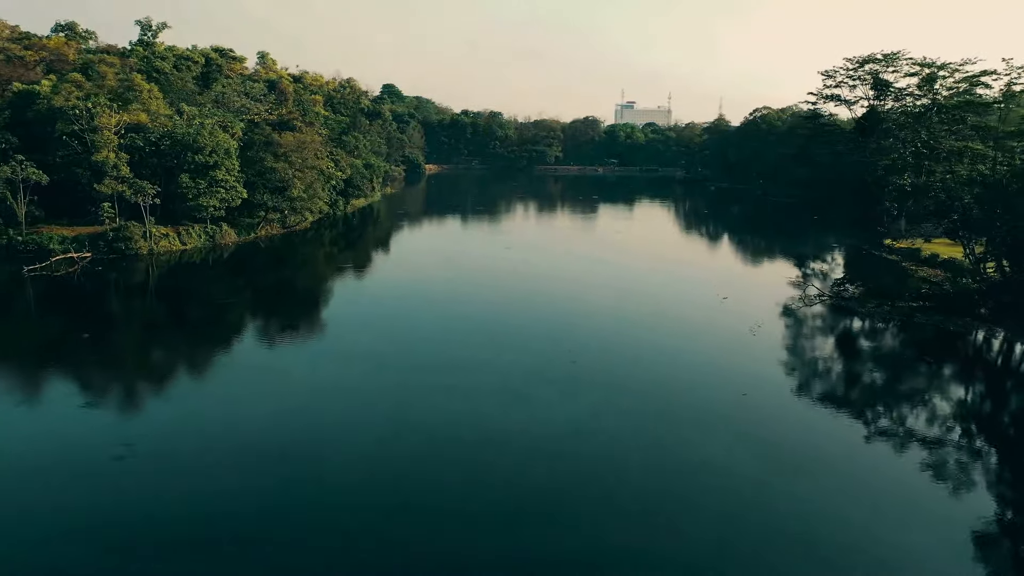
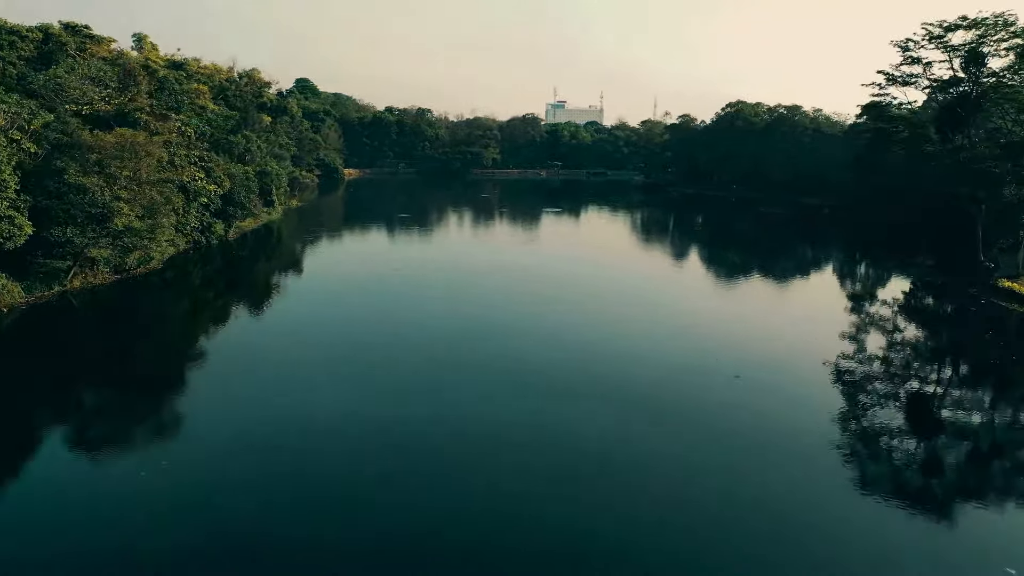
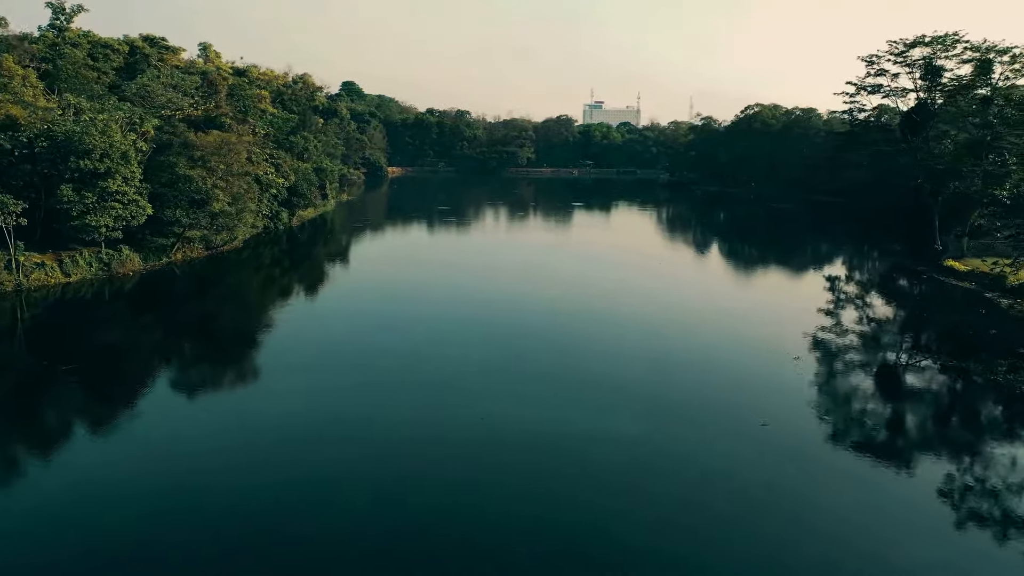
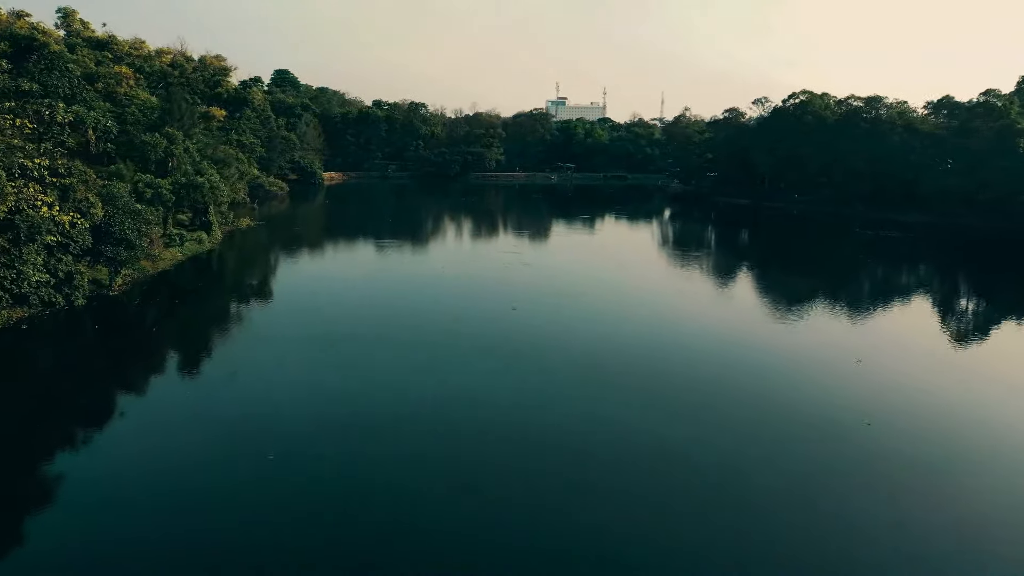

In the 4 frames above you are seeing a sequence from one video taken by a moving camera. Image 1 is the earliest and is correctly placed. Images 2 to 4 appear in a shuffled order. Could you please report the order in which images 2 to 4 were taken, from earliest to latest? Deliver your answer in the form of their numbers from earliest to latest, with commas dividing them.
3, 2, 4
